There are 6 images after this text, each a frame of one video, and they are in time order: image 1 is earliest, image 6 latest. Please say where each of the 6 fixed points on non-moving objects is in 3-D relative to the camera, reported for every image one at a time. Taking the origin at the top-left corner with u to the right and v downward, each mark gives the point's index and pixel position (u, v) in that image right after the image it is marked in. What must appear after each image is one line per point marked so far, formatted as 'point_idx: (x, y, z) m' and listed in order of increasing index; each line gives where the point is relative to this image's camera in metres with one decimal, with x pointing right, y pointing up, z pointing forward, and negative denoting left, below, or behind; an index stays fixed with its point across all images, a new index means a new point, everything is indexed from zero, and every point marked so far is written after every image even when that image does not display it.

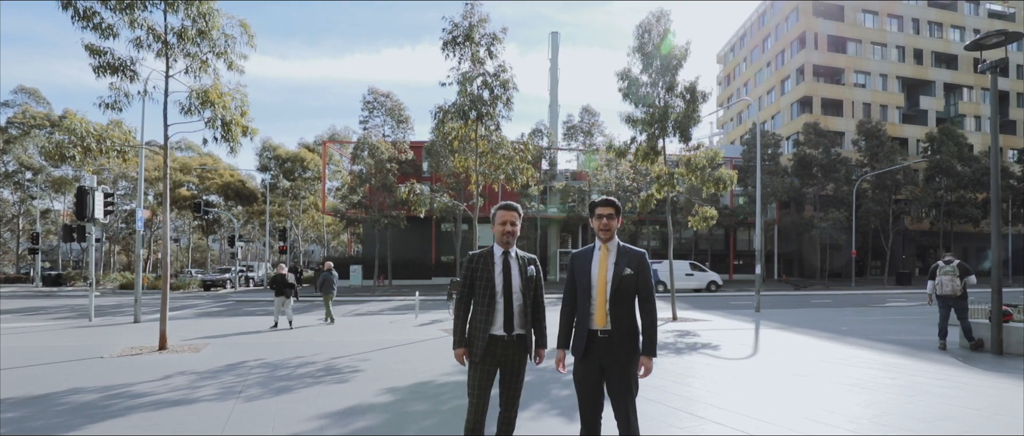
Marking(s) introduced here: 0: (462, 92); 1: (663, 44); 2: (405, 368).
0: (-1.4, +3.3, +13.9) m
1: (+4.8, +5.6, +17.2) m
2: (-1.7, -2.4, +8.6) m
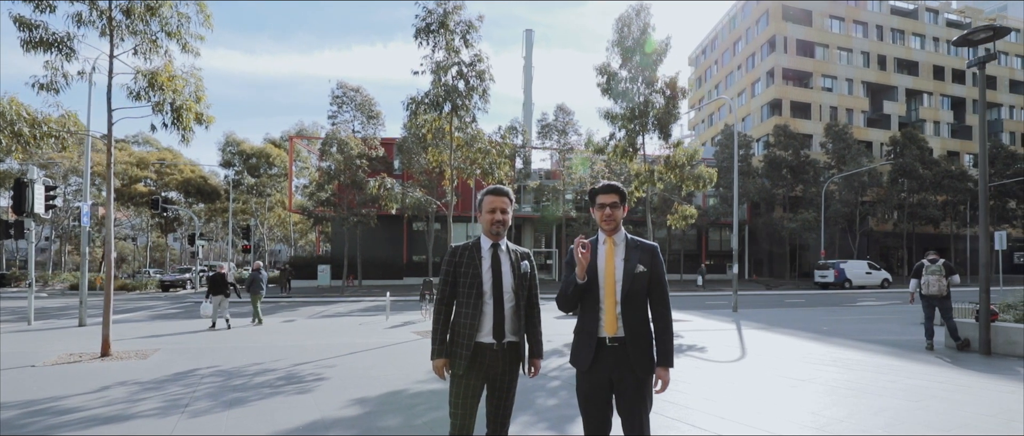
0: (-1.9, +3.4, +13.2) m
1: (+4.0, +5.6, +16.9) m
2: (-2.0, -2.3, +7.9) m
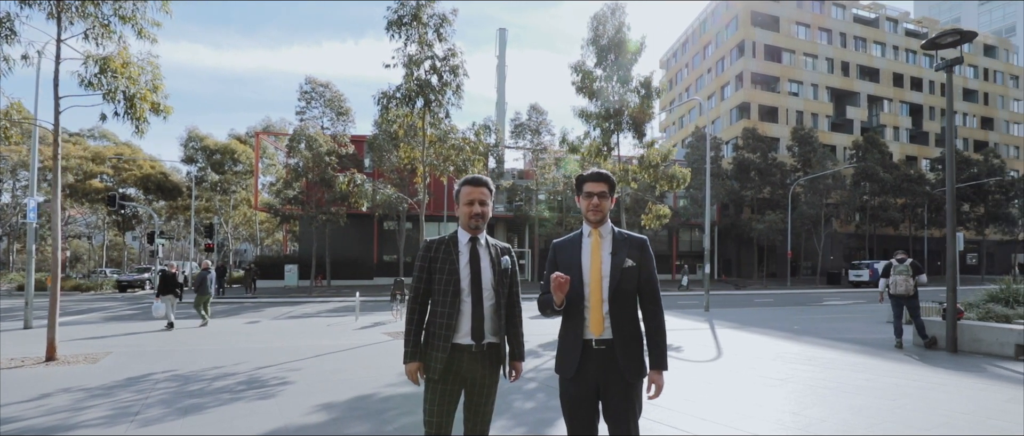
0: (-2.5, +3.4, +12.9) m
1: (+3.3, +5.7, +16.8) m
2: (-2.4, -2.3, +7.6) m
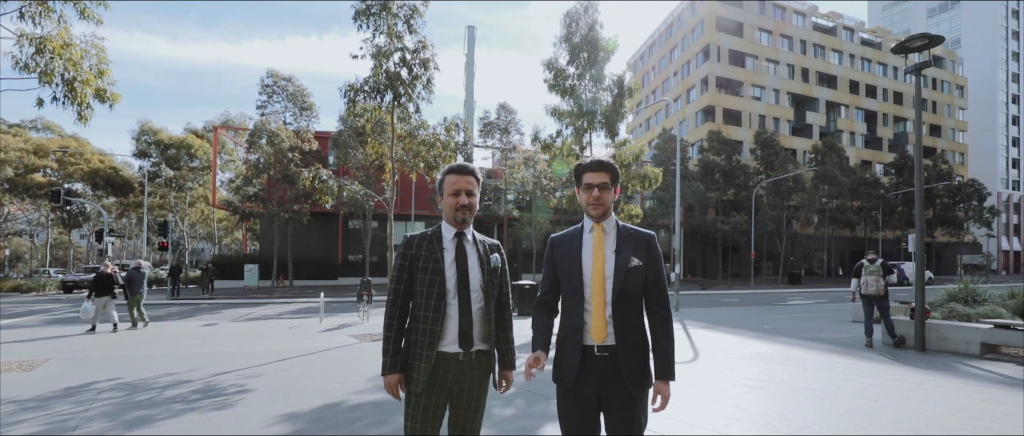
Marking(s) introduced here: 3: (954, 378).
0: (-3.1, +3.5, +12.4) m
1: (+2.4, +5.7, +16.7) m
2: (-2.7, -2.2, +7.1) m
3: (+6.3, -2.3, +7.6) m
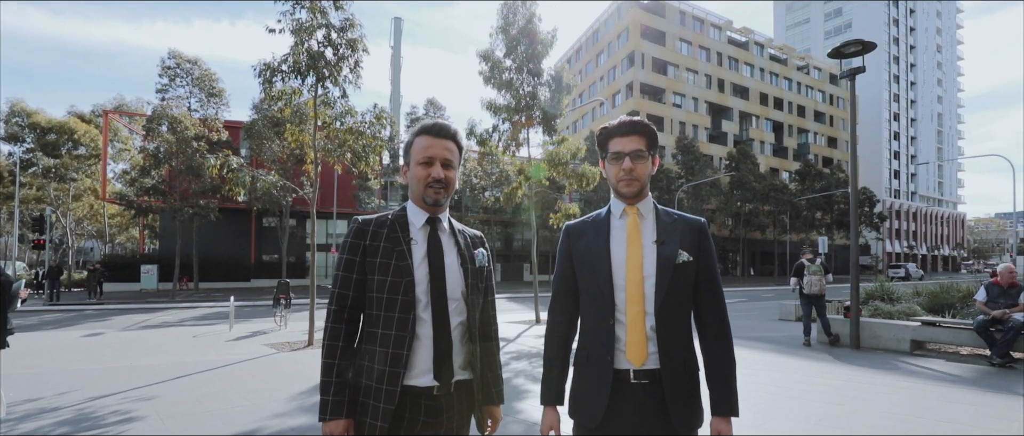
0: (-4.4, +3.6, +11.1) m
1: (+0.5, +5.7, +16.1) m
2: (-3.3, -2.1, +5.9) m
3: (+5.5, -2.3, +7.7) m
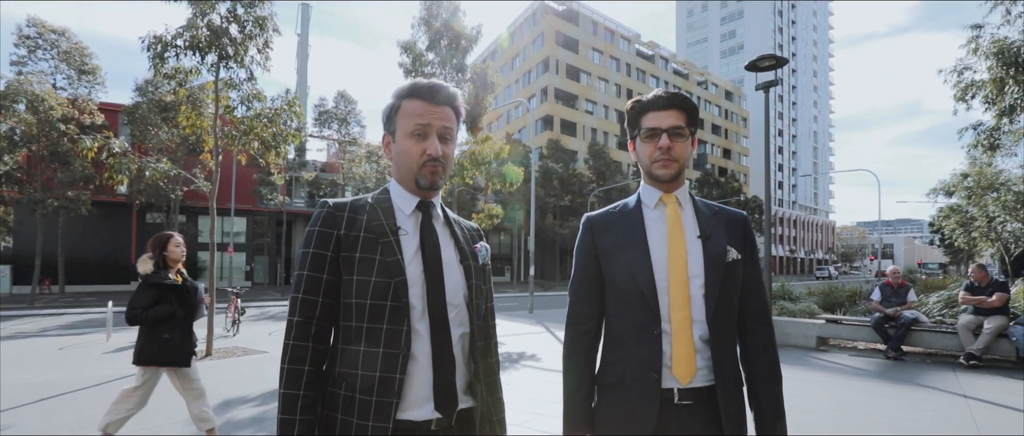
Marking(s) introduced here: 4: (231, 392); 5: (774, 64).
0: (-5.7, +3.7, +9.9) m
1: (-1.7, +5.7, +15.6) m
2: (-3.9, -2.0, +4.9) m
3: (+4.5, -2.3, +8.1) m
4: (-3.3, -2.0, +6.3) m
5: (+5.5, +3.2, +11.2) m
